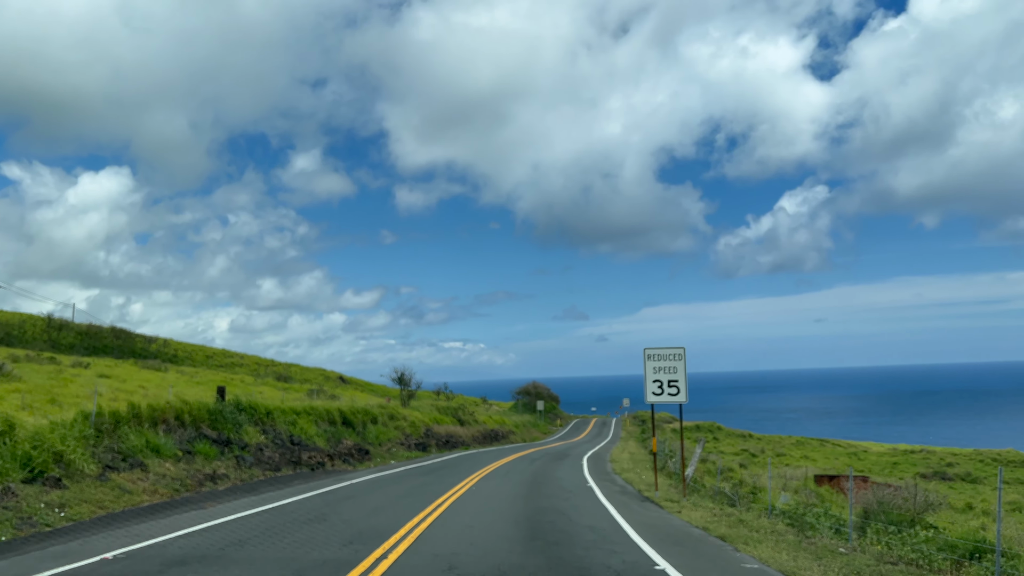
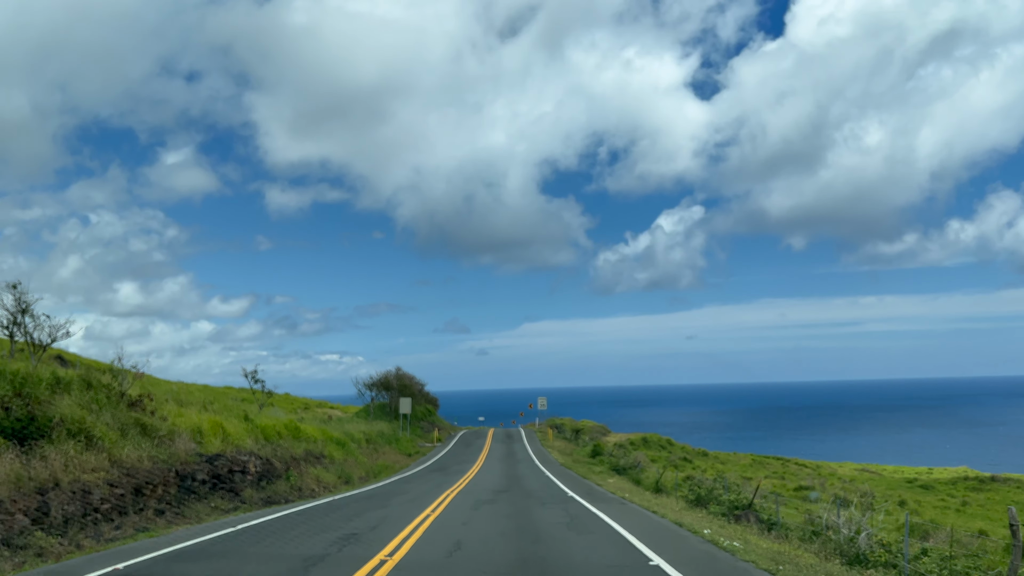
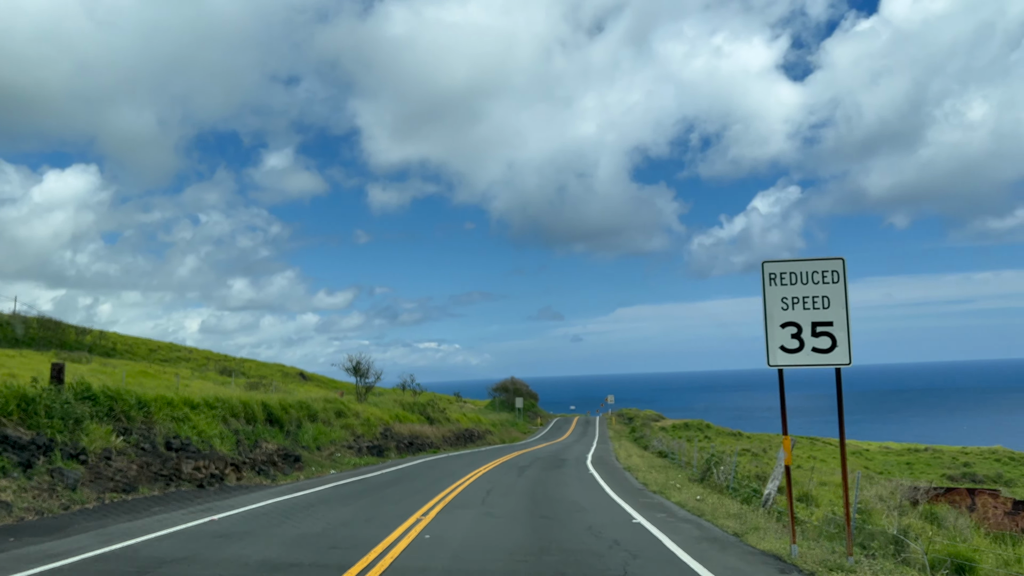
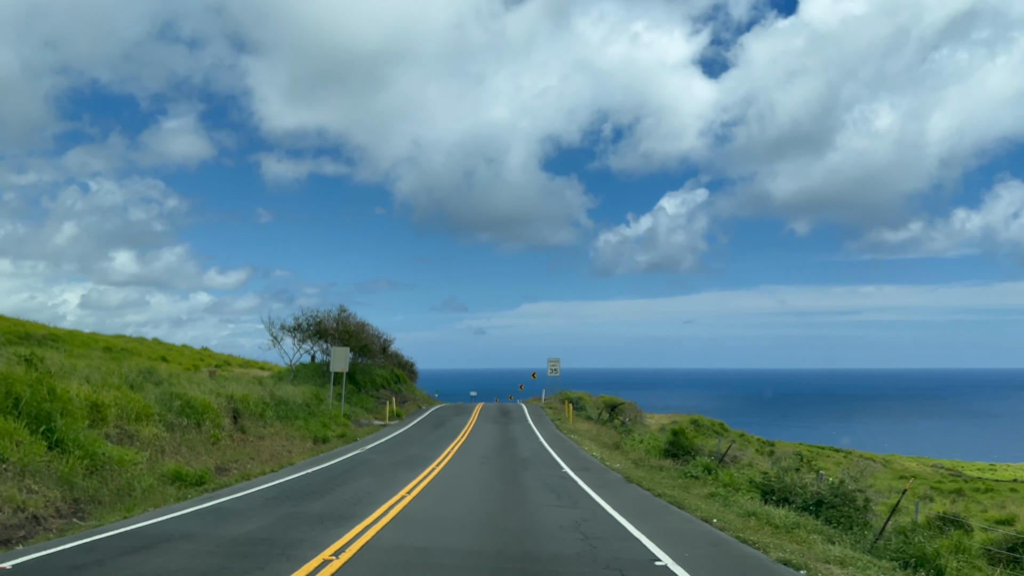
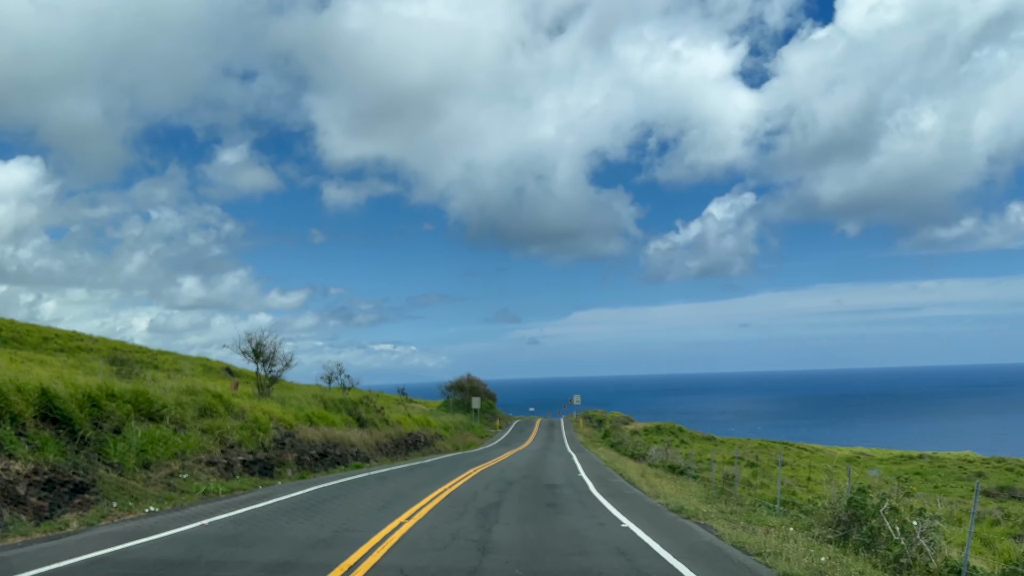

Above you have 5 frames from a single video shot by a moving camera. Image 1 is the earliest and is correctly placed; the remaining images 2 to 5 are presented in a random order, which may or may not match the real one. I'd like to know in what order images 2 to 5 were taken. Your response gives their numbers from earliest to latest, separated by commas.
3, 5, 2, 4
